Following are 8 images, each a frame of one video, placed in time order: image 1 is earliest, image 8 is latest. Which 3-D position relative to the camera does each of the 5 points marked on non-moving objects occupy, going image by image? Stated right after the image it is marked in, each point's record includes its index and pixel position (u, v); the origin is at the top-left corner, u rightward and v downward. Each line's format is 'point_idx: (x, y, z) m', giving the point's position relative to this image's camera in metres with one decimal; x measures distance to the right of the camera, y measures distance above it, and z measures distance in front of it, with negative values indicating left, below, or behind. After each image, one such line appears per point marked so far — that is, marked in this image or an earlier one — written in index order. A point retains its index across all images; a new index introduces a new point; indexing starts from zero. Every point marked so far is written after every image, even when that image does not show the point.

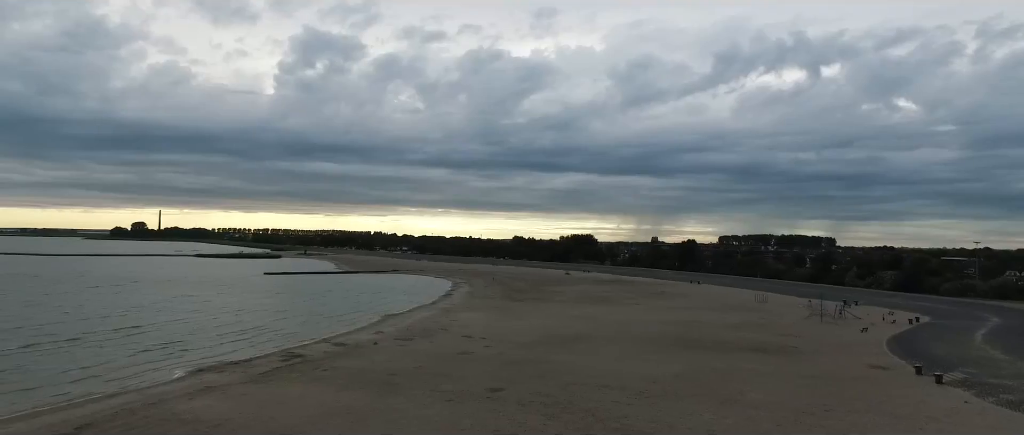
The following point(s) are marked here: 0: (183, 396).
0: (-5.9, -3.3, +11.8) m
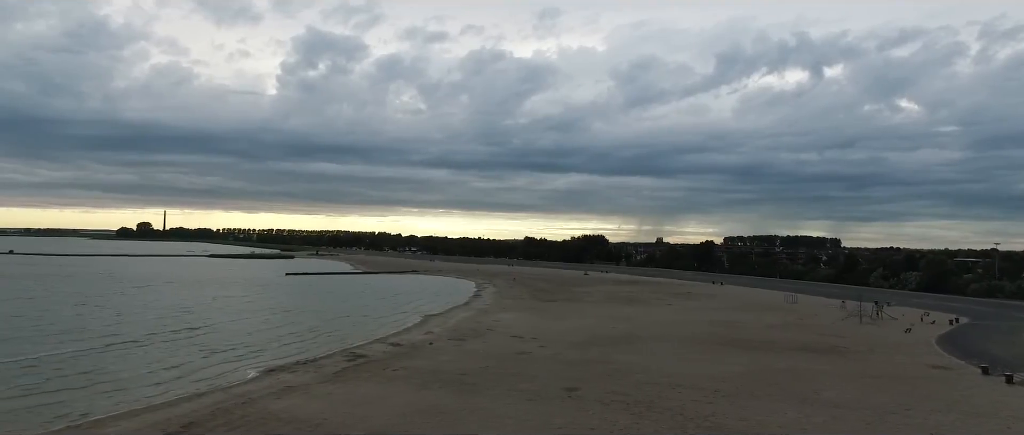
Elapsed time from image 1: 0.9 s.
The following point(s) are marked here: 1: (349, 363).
0: (-4.4, -3.3, +12.0) m
1: (-3.8, -3.4, +15.2) m
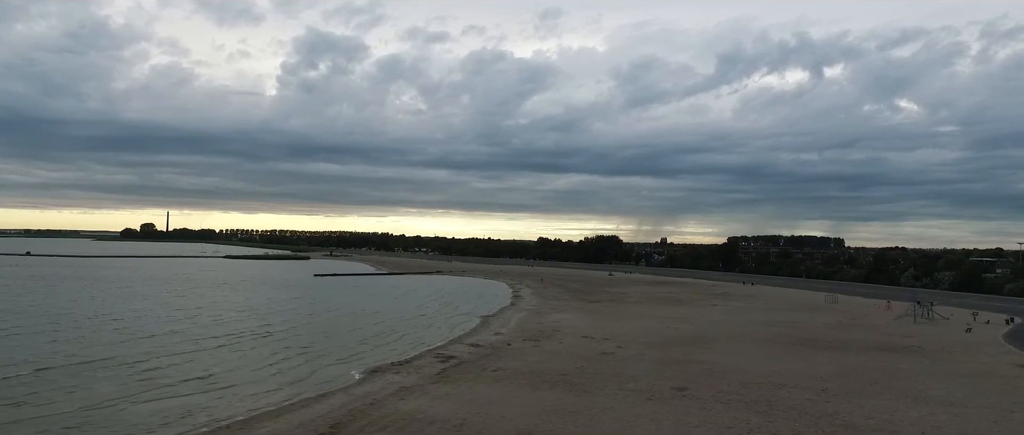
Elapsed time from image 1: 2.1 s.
0: (-2.2, -3.4, +12.2) m
1: (-1.6, -3.5, +15.4) m
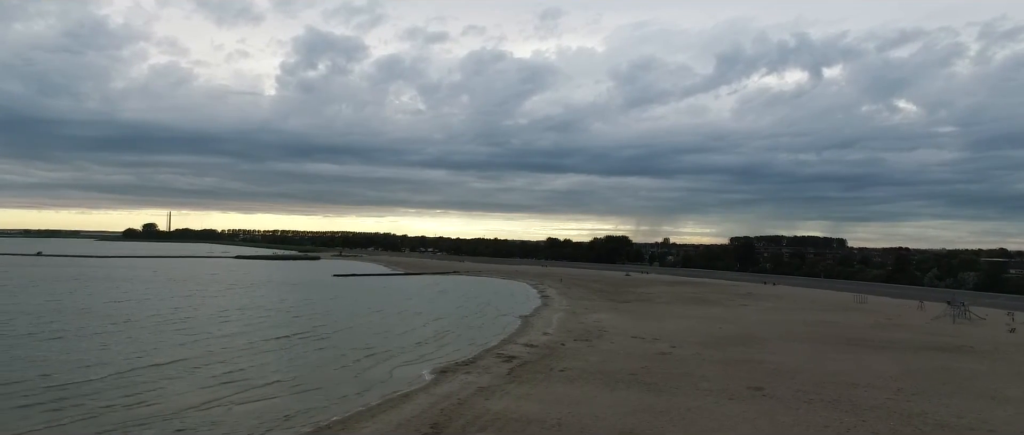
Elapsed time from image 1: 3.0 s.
0: (-0.7, -3.4, +12.2) m
1: (0.0, -3.5, +15.4) m
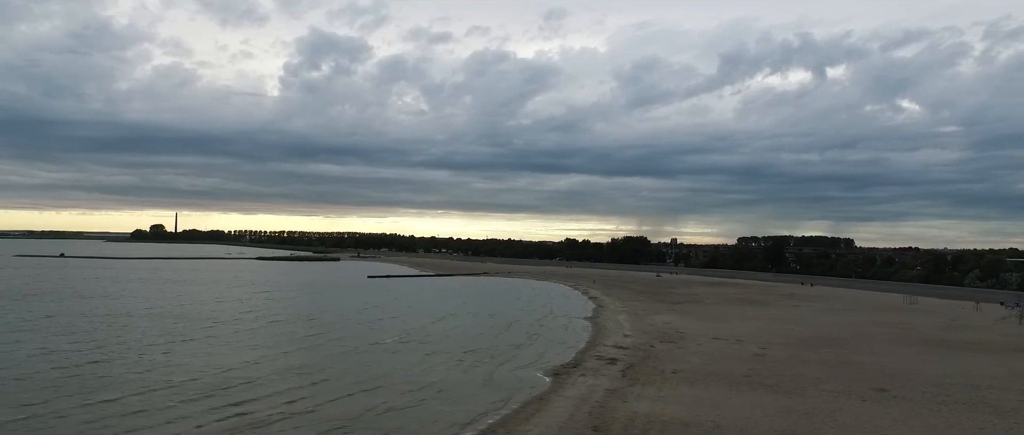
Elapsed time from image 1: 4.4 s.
0: (+1.9, -3.4, +12.3) m
1: (+2.5, -3.6, +15.5) m
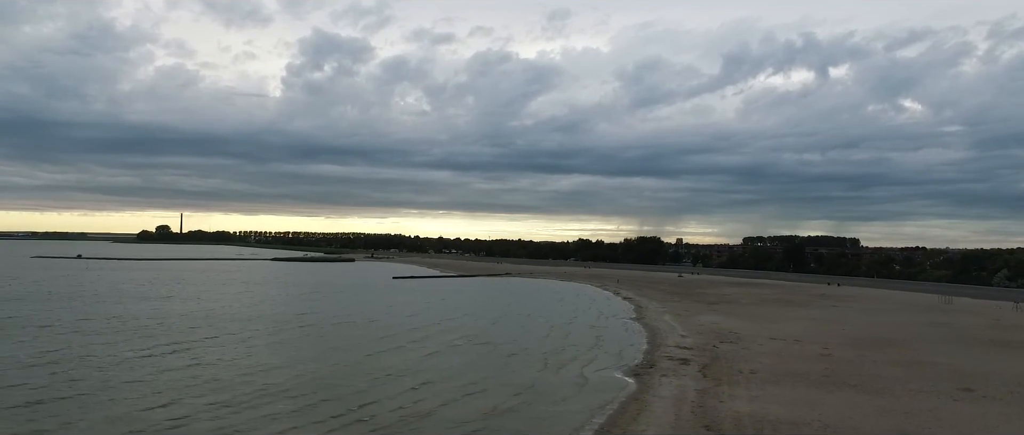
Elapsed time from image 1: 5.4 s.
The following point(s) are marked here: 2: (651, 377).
0: (+3.7, -3.5, +12.4) m
1: (+4.4, -3.6, +15.6) m
2: (+3.1, -3.6, +14.4) m
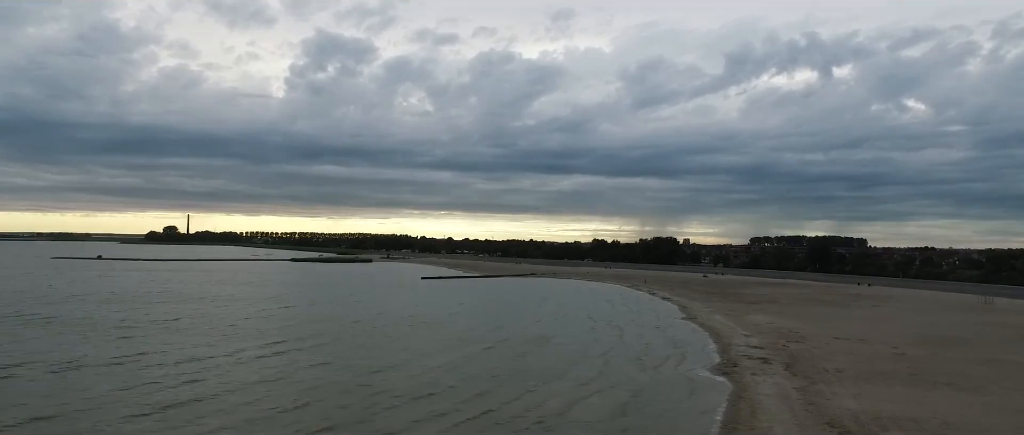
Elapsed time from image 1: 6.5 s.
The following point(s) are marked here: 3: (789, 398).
0: (+5.8, -3.5, +12.6) m
1: (+6.4, -3.6, +15.8) m
2: (+5.2, -3.6, +14.6) m
3: (+5.2, -3.5, +12.4) m
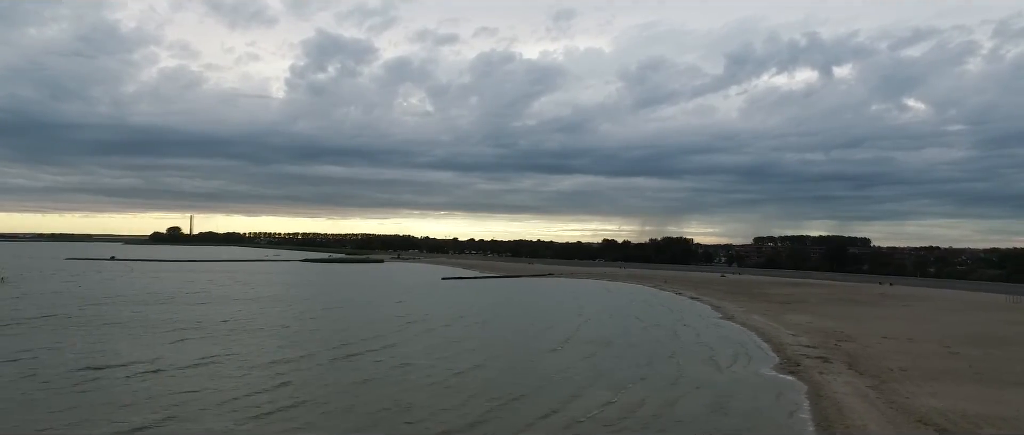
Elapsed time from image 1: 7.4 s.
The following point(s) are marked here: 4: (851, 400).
0: (+7.4, -3.5, +12.7) m
1: (+8.0, -3.6, +15.9) m
2: (+6.8, -3.6, +14.7) m
3: (+6.8, -3.5, +12.5) m
4: (+6.4, -3.5, +12.3) m
